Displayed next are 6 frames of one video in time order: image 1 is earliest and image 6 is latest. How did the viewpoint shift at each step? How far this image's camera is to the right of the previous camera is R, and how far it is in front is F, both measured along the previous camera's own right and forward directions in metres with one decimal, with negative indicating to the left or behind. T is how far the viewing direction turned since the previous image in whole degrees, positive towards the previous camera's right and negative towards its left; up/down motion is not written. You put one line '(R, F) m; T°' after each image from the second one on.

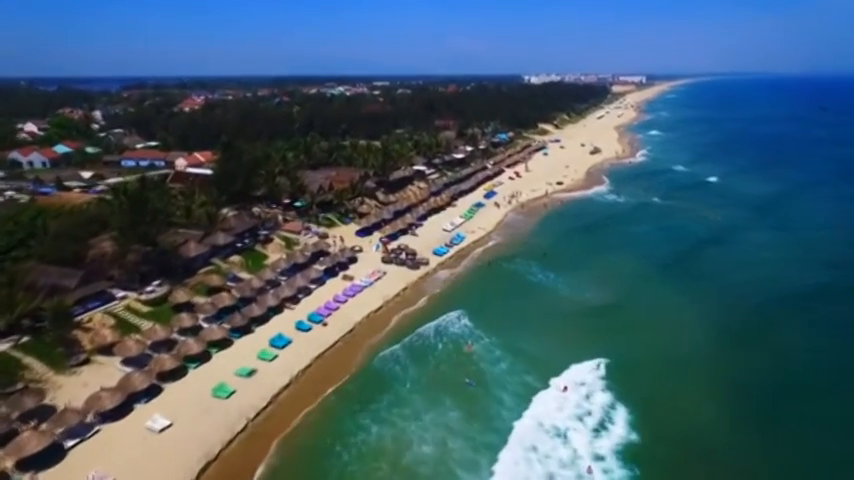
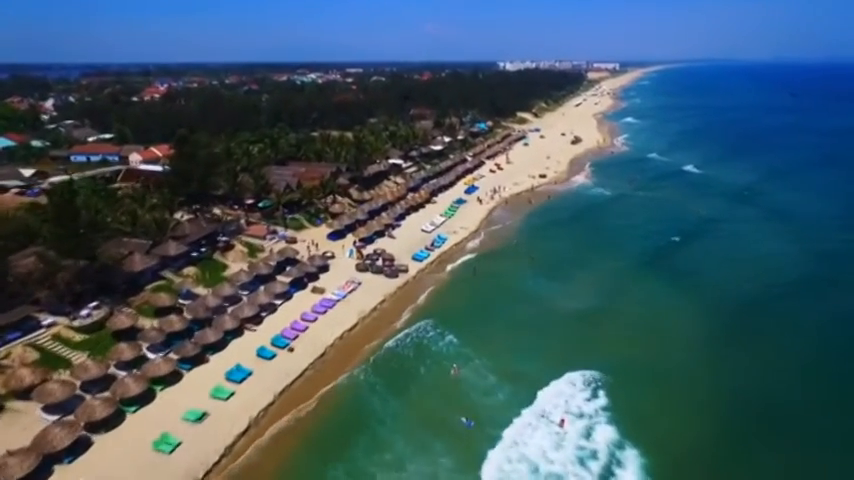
(-0.2, +4.6) m; +3°
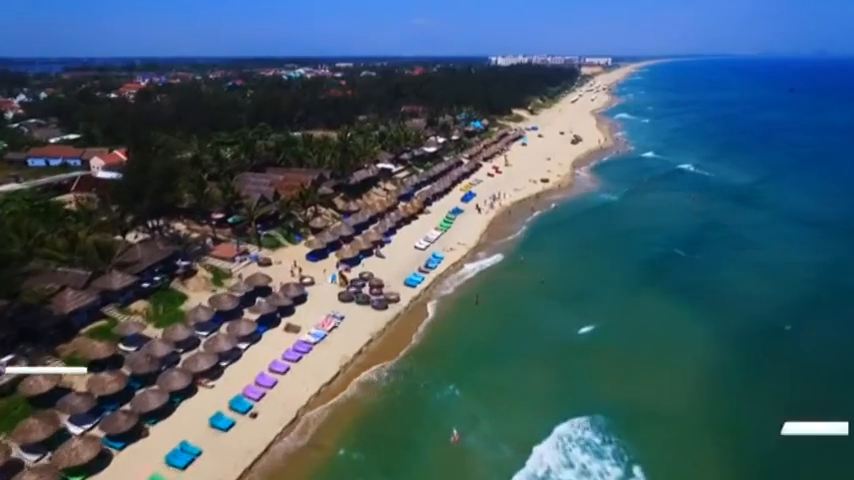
(-0.2, +6.4) m; +1°
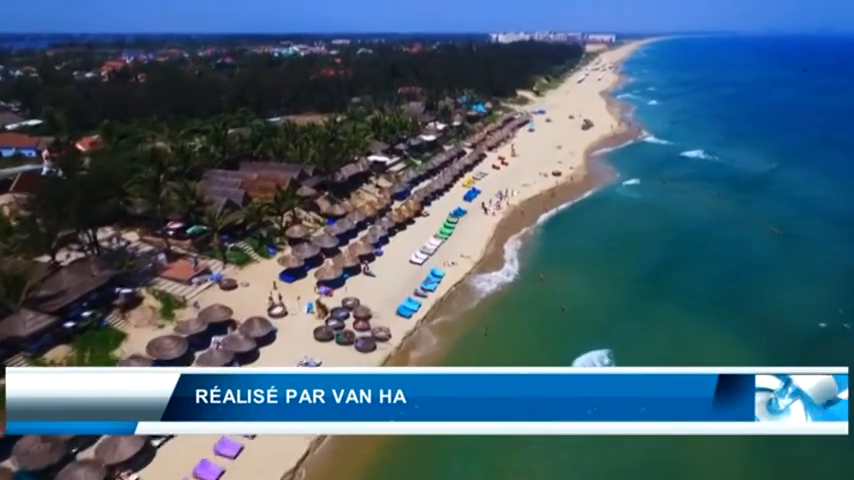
(+0.1, +7.6) m; 0°
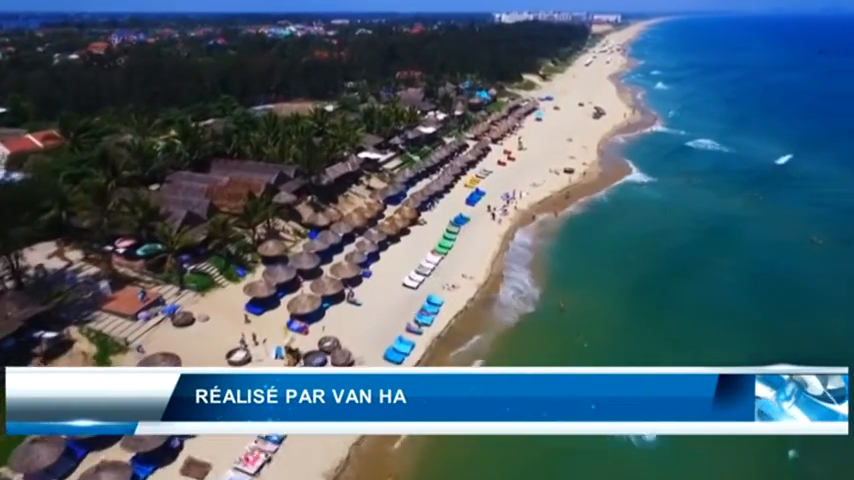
(+0.3, +6.3) m; 0°
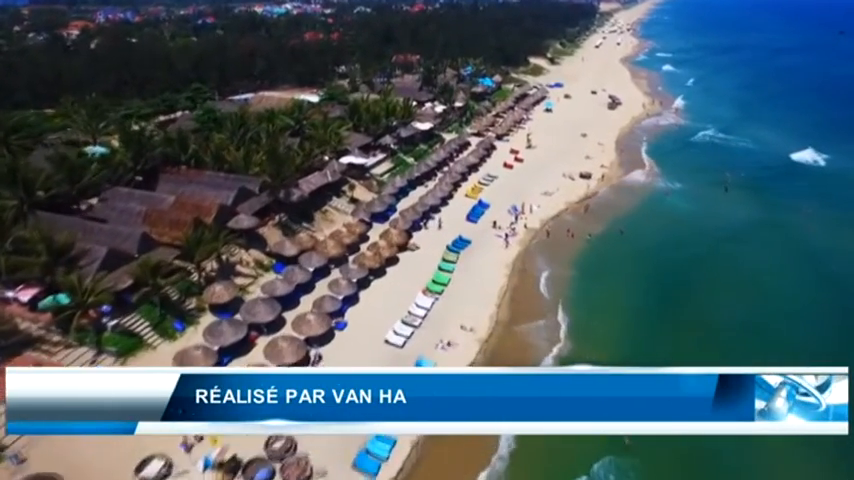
(+0.7, +7.7) m; 0°
